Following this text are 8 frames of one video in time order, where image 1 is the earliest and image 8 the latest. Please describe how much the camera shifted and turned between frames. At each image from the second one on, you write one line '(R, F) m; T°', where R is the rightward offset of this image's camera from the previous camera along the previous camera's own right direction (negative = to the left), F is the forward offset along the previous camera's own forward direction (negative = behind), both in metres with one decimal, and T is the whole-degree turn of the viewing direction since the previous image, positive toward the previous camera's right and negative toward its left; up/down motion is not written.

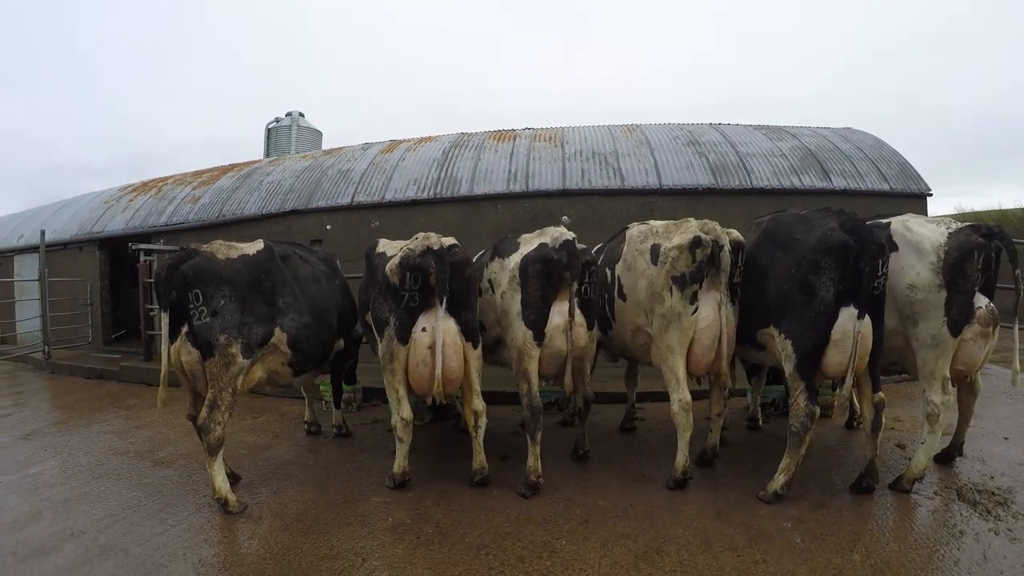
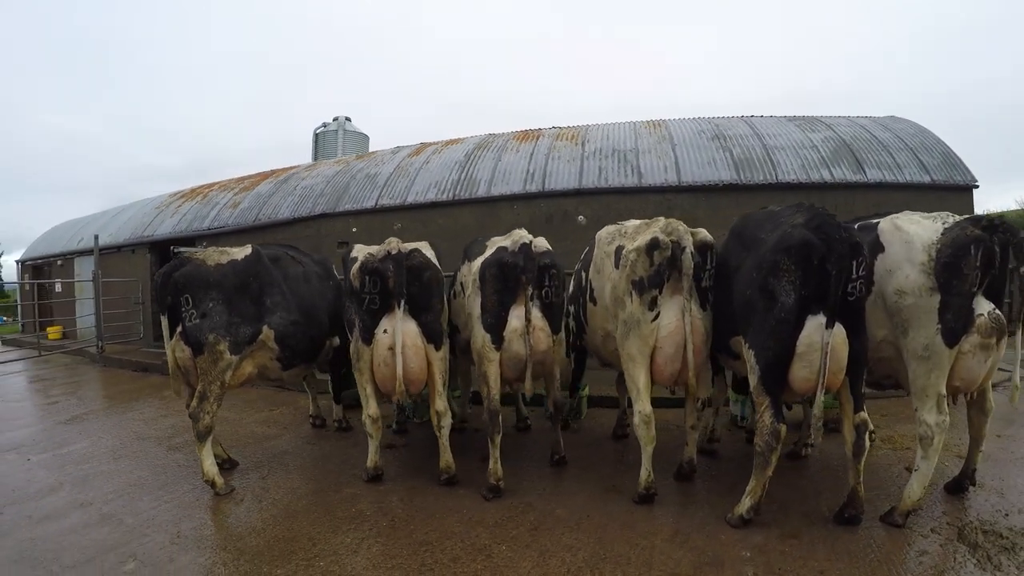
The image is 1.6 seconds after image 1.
(+0.8, 0.0) m; -8°
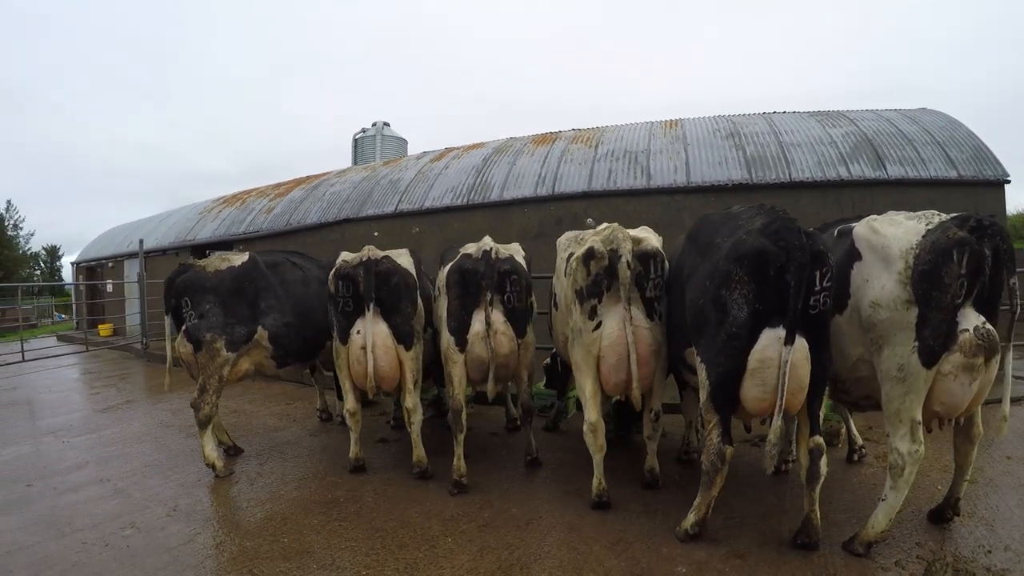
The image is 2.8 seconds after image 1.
(+0.7, -0.1) m; -7°
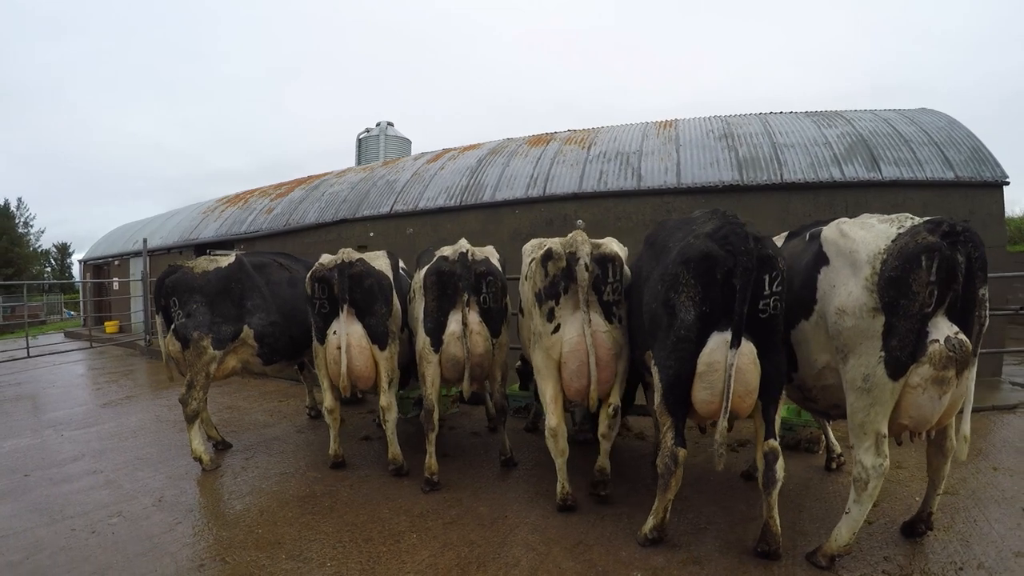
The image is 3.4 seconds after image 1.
(+0.3, -0.1) m; -2°
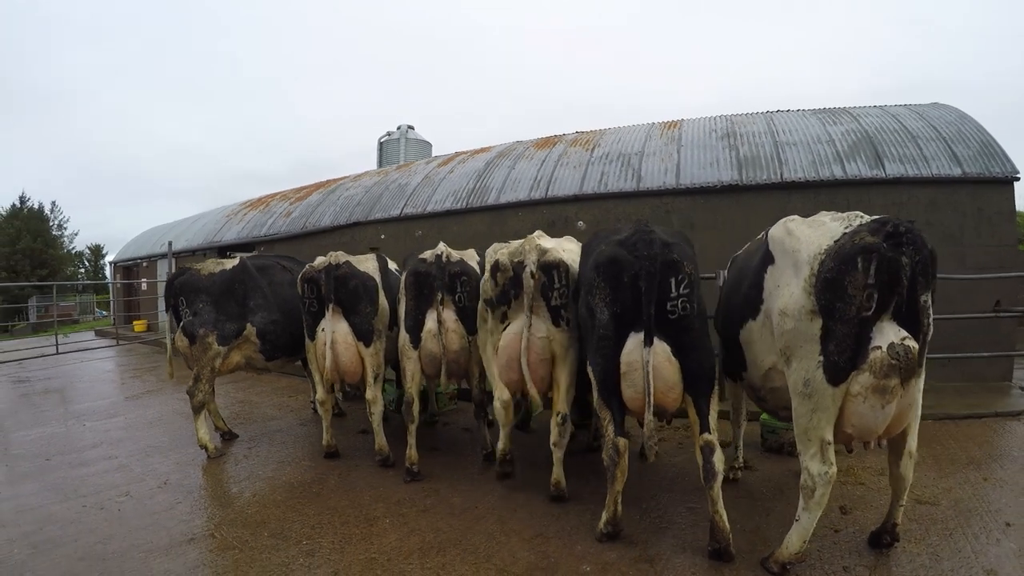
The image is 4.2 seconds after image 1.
(+0.4, -0.1) m; -4°
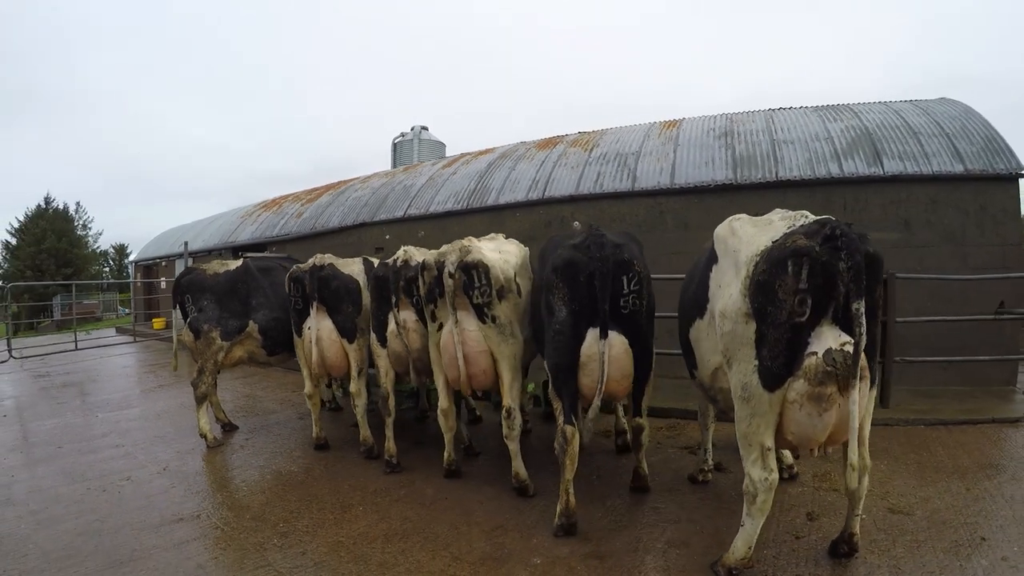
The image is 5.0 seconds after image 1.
(+0.4, -0.1) m; -3°
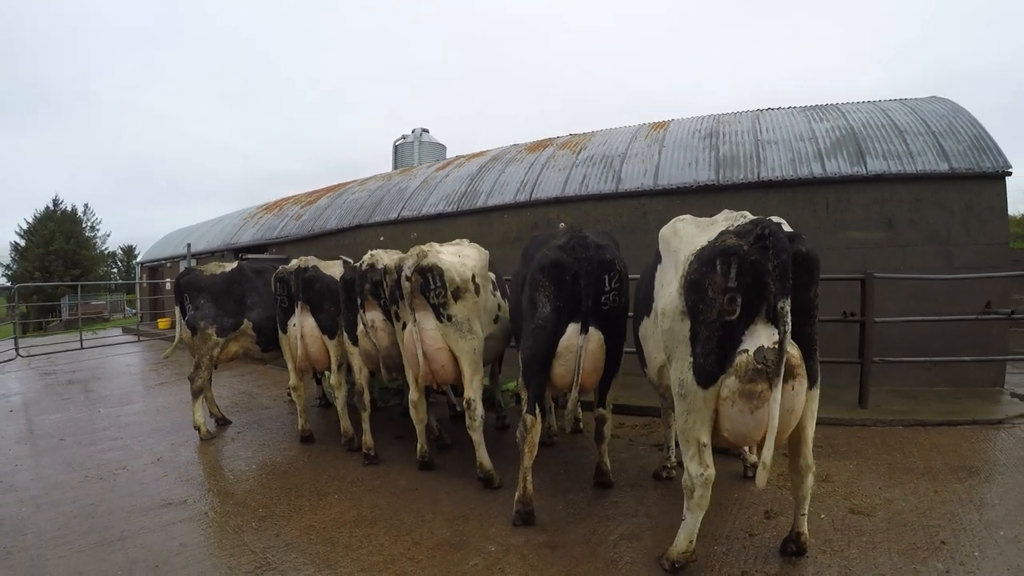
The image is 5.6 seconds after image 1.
(+0.4, 0.0) m; -2°
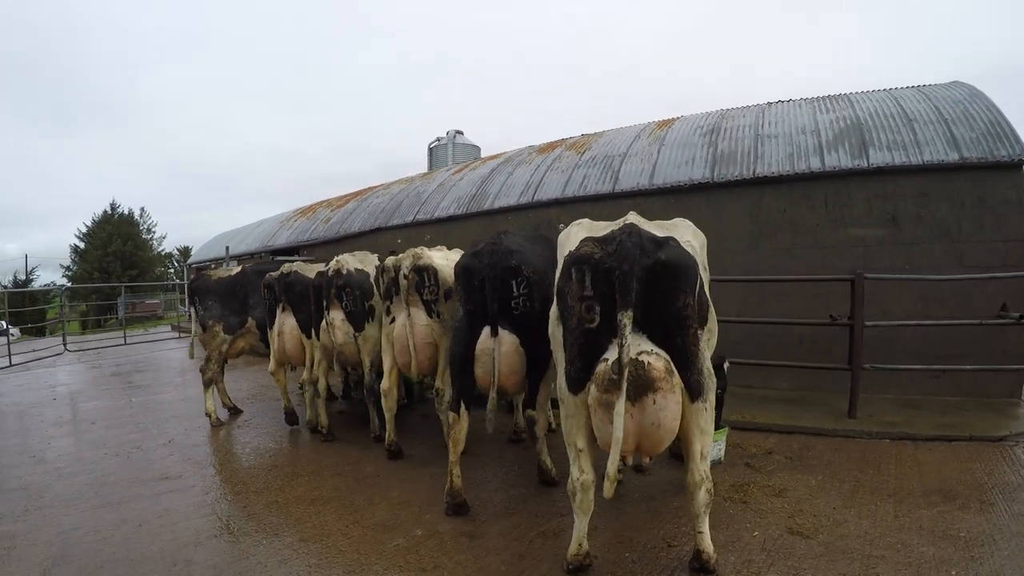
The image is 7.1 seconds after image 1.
(+0.9, 0.0) m; -8°
